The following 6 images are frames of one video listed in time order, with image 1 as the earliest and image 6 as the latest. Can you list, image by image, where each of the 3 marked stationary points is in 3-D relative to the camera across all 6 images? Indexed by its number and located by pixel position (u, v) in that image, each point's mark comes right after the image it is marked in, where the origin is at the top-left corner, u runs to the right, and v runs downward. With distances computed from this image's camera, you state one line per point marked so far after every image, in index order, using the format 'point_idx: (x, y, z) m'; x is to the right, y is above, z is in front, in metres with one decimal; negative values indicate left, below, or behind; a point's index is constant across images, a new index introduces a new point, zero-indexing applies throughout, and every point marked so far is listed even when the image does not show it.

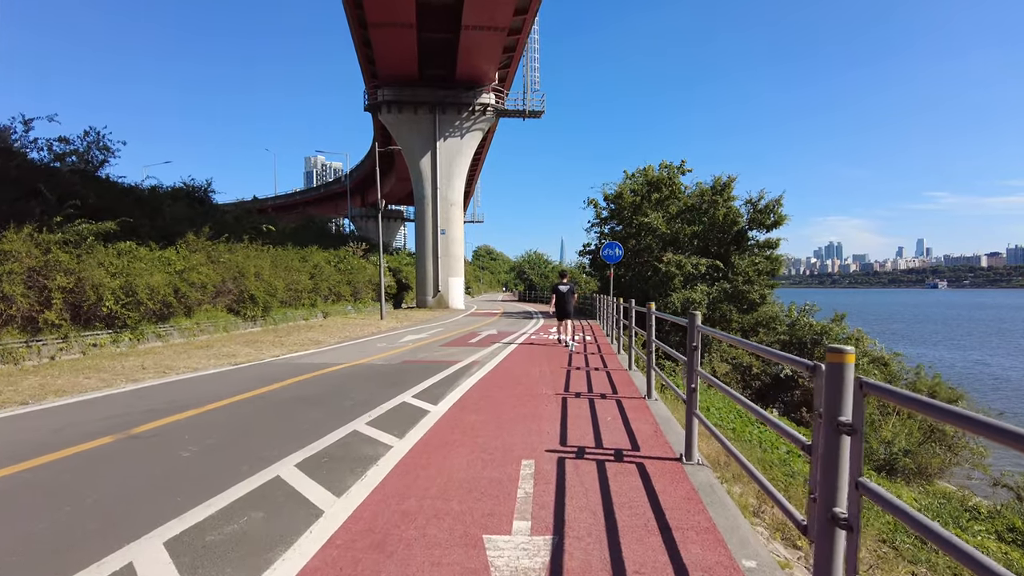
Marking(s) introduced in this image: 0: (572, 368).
0: (+0.9, -1.2, +9.7) m
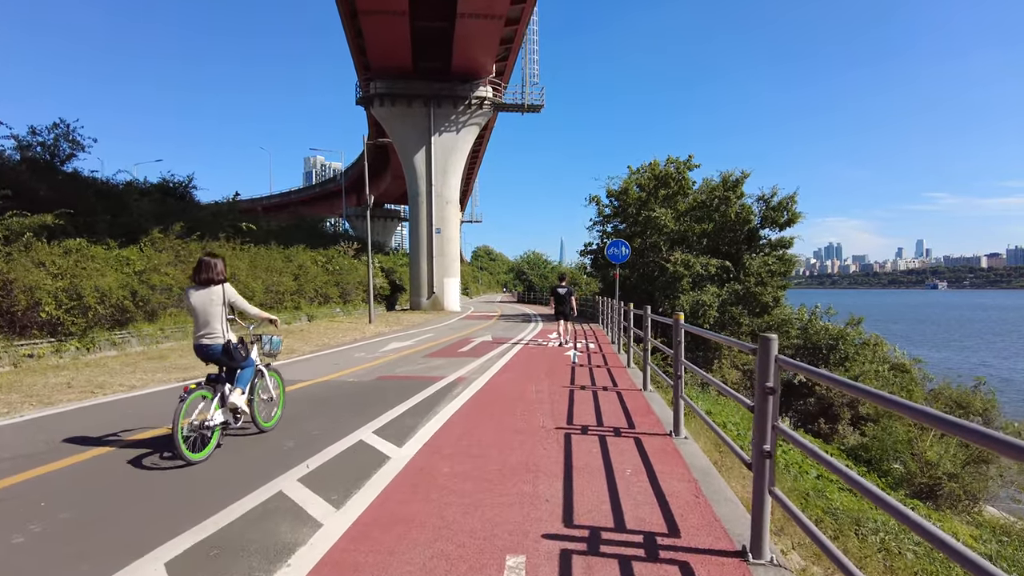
0: (+0.8, -1.2, +8.1) m
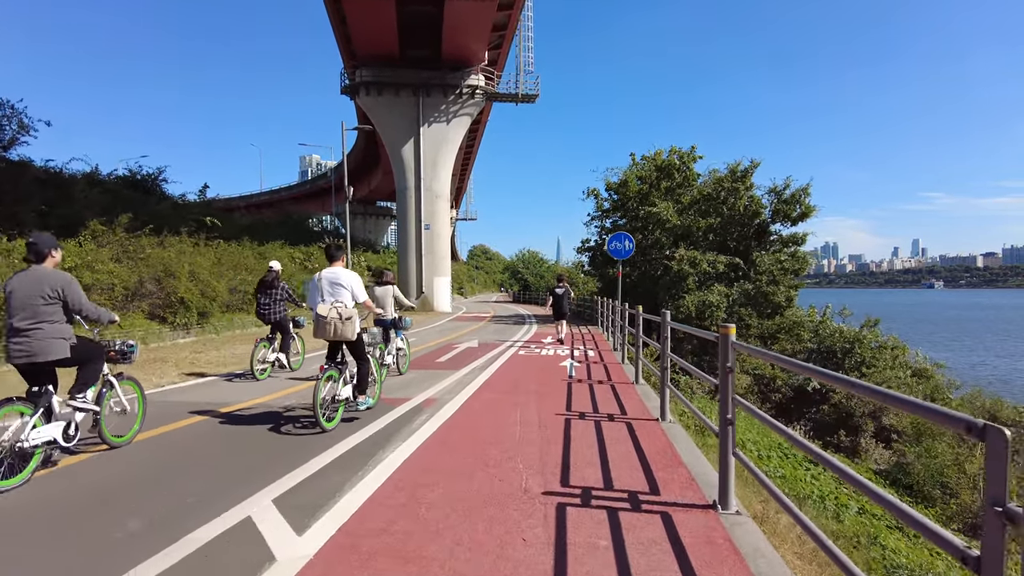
0: (+0.6, -1.2, +6.3) m
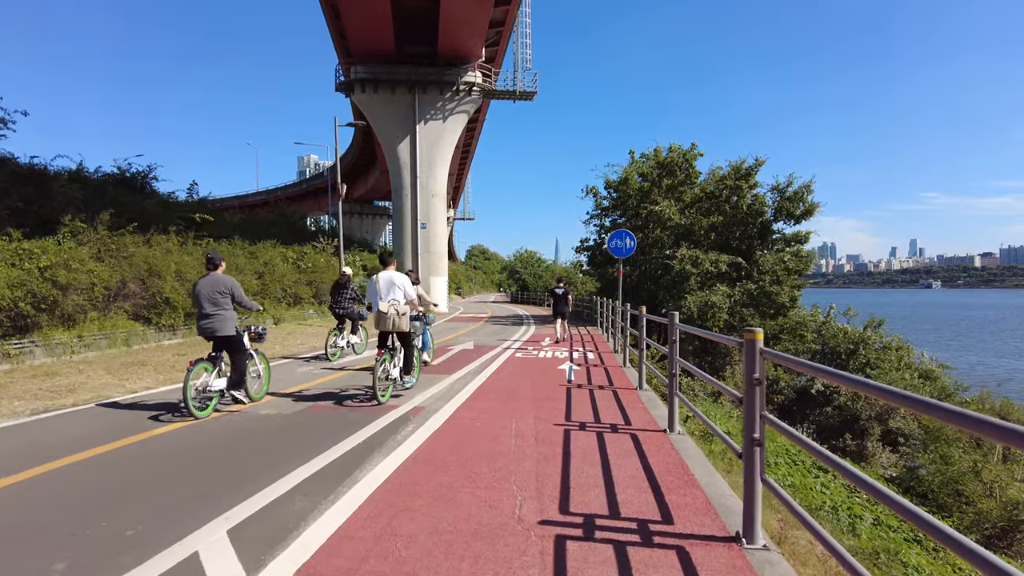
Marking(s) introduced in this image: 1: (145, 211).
0: (+0.6, -1.2, +5.8) m
1: (-10.5, +2.2, +18.5) m
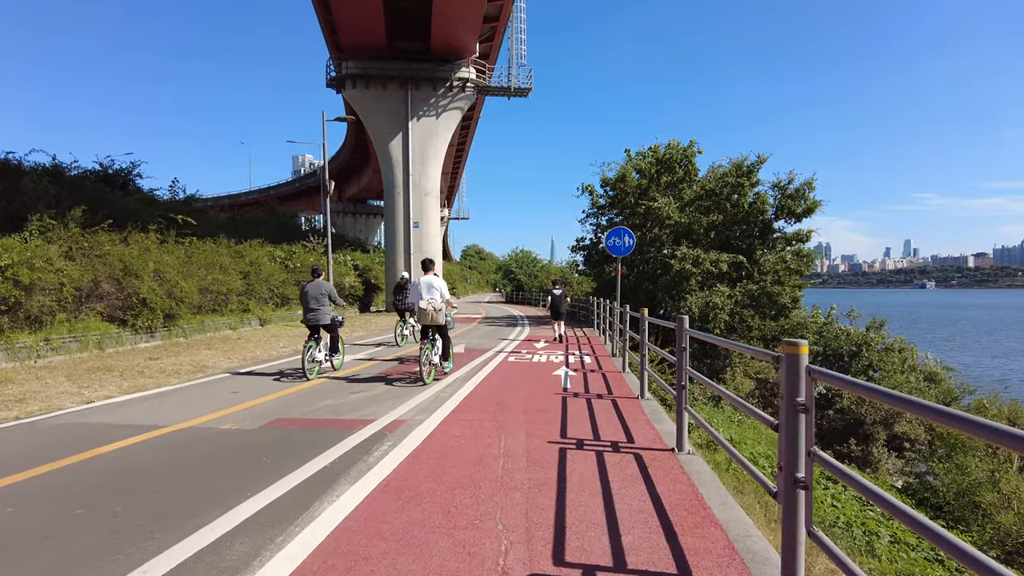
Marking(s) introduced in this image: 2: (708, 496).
0: (+0.5, -1.2, +5.2) m
1: (-10.6, +2.2, +17.8) m
2: (+1.2, -1.2, +3.9) m
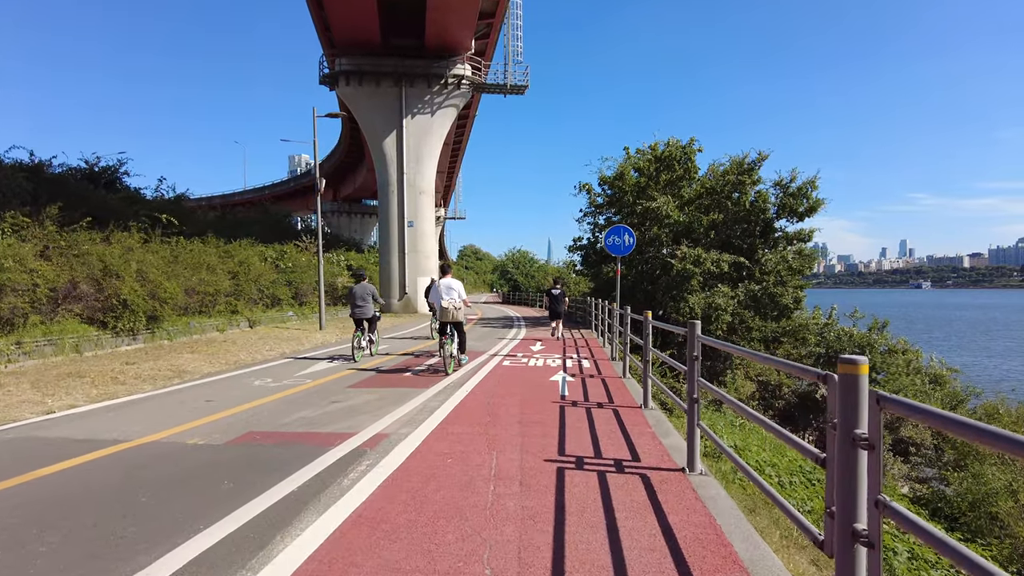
0: (+0.4, -1.2, +4.7) m
1: (-10.7, +2.2, +17.2) m
2: (+1.1, -1.3, +3.4) m
